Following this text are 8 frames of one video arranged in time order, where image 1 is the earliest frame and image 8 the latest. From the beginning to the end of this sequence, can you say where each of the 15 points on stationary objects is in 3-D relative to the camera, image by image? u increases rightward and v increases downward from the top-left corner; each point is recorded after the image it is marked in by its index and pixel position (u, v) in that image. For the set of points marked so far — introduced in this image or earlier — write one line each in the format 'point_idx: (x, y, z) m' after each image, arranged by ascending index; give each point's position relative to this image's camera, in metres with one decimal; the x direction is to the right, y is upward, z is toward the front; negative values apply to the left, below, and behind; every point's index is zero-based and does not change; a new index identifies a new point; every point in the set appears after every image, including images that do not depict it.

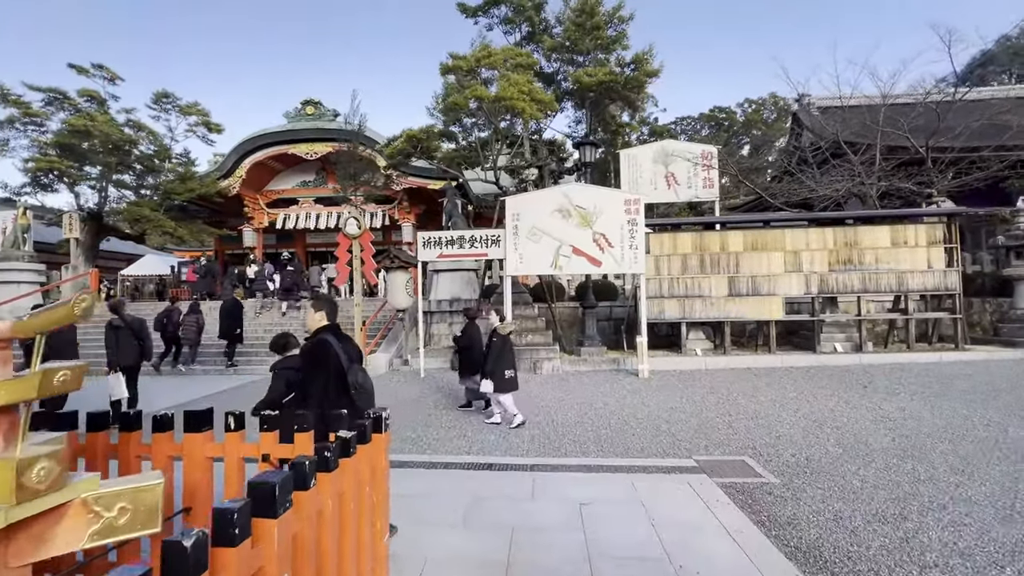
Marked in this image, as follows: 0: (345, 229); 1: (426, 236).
0: (-3.0, +1.1, +8.6) m
1: (-1.6, +0.9, +8.7) m
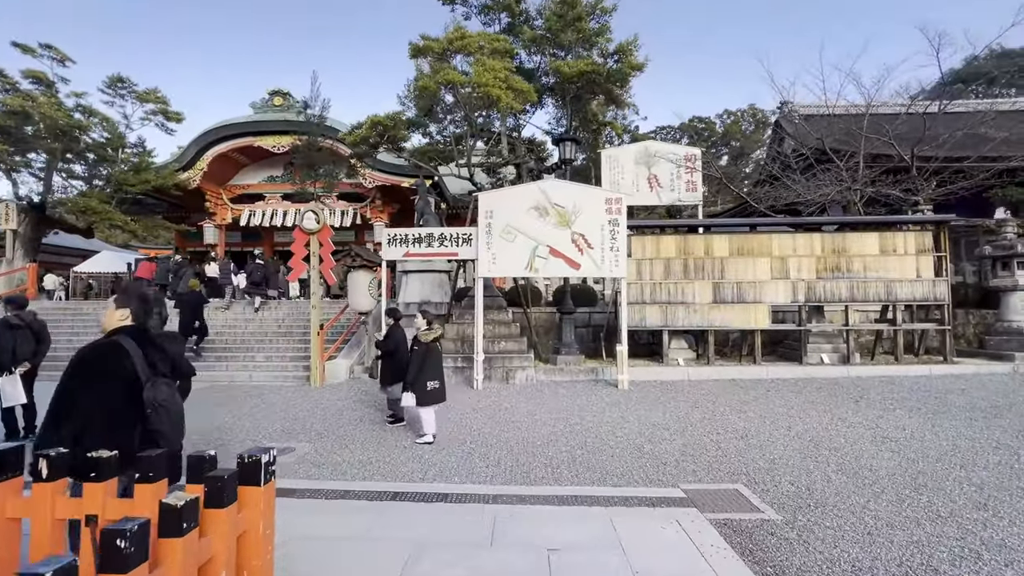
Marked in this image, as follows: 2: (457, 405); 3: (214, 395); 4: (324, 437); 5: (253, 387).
0: (-3.4, +1.1, +7.9) m
1: (-2.0, +0.9, +8.0) m
2: (-0.8, -1.6, +6.7) m
3: (-4.6, -1.6, +7.5) m
4: (-2.0, -1.6, +5.2) m
5: (-4.3, -1.6, +8.0) m
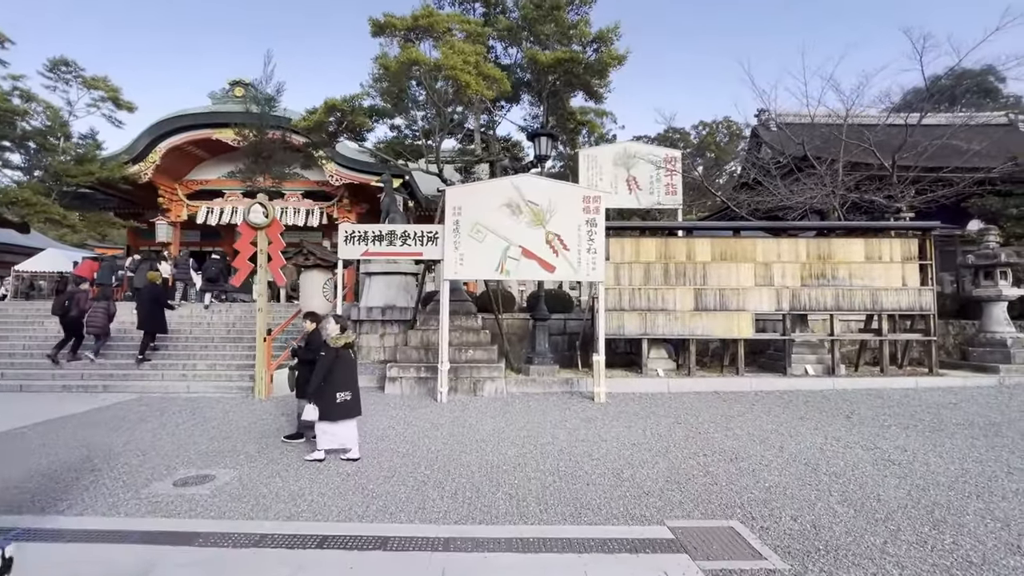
0: (-3.9, +1.0, +7.1) m
1: (-2.5, +0.9, +7.3) m
2: (-1.2, -1.7, +6.0) m
3: (-5.1, -1.6, +6.6) m
4: (-2.4, -1.6, +4.4) m
5: (-4.8, -1.6, +7.2) m
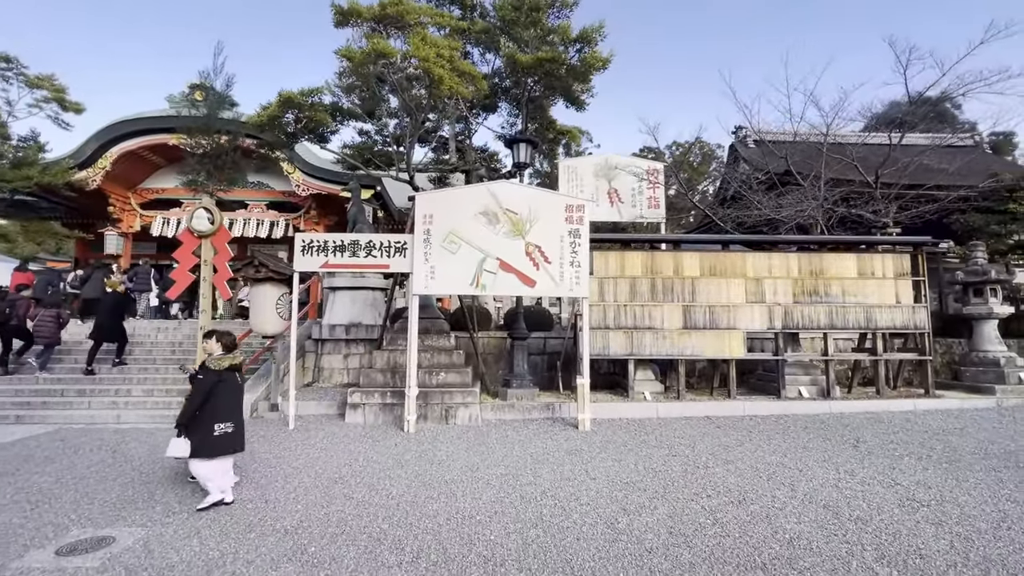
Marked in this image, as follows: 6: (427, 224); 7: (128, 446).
0: (-4.2, +0.8, +6.3) m
1: (-2.8, +0.7, +6.6) m
2: (-1.5, -1.8, +5.3) m
3: (-5.3, -1.8, +5.6) m
4: (-2.6, -1.7, +3.6) m
5: (-5.1, -1.8, +6.3) m
6: (-1.2, +0.8, +6.5) m
7: (-4.4, -1.8, +5.6) m
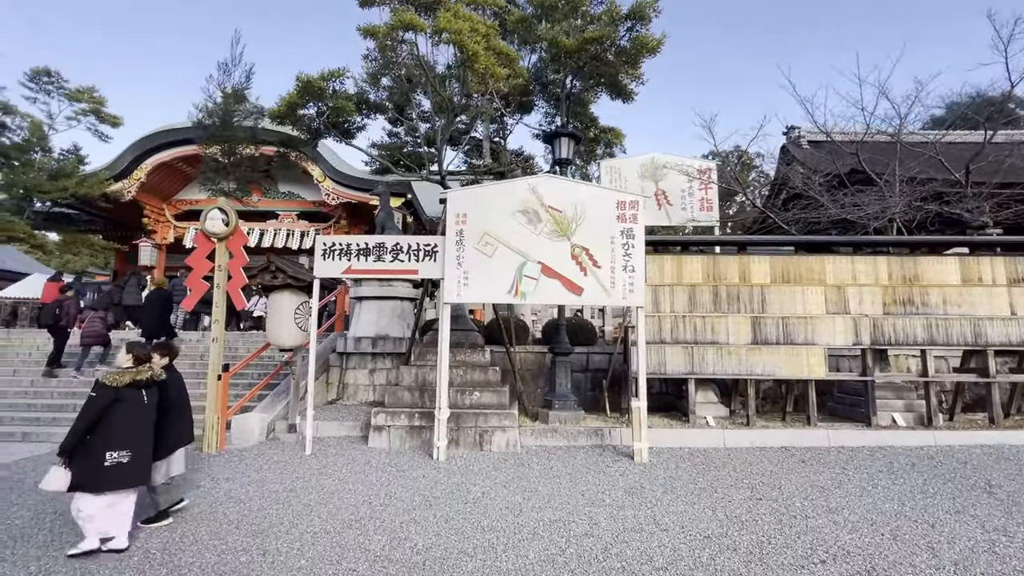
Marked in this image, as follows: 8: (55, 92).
0: (-3.7, +0.7, +5.8) m
1: (-2.3, +0.6, +6.0) m
2: (-1.0, -1.9, +4.5) m
3: (-4.9, -1.9, +5.1) m
4: (-2.2, -1.7, +2.9) m
5: (-4.6, -1.9, +5.7) m
6: (-0.6, +0.7, +5.8) m
7: (-3.9, -1.9, +5.0) m
8: (-12.1, +5.2, +12.9) m
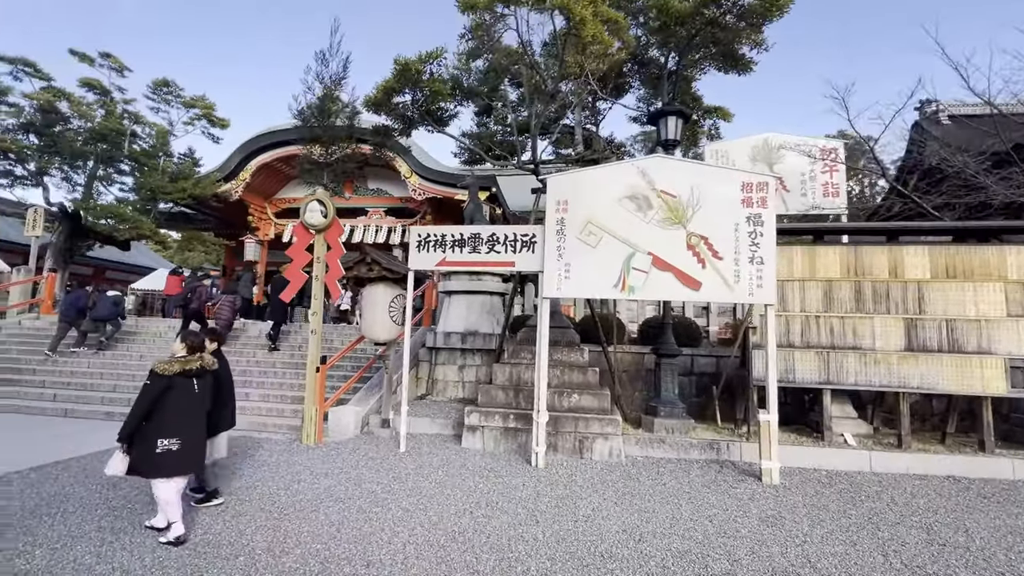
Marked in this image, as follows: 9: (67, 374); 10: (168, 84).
0: (-2.5, +0.8, +5.8) m
1: (-1.0, +0.7, +5.8) m
2: (-0.1, -1.8, +4.1) m
3: (-3.8, -1.8, +5.3) m
4: (-1.5, -1.6, +2.8) m
5: (-3.4, -1.8, +5.9) m
6: (+0.5, +0.8, +5.4) m
7: (-2.9, -1.8, +5.0) m
8: (-9.7, +5.4, +14.0) m
9: (-7.5, -1.5, +8.2) m
10: (-9.9, +5.9, +14.0) m
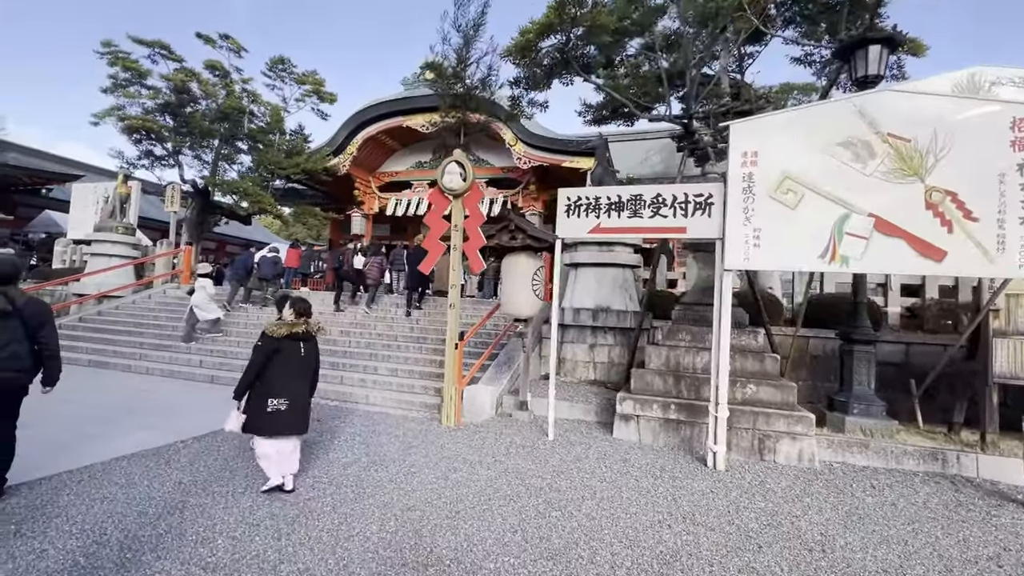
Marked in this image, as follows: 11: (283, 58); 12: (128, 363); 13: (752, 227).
0: (-0.8, +1.2, +5.3) m
1: (+0.6, +1.0, +5.1) m
2: (+1.3, -1.6, +3.4) m
3: (-2.1, -1.5, +5.2) m
4: (-0.3, -1.5, +2.3) m
5: (-1.7, -1.5, +5.7) m
6: (+2.1, +1.1, +4.4) m
7: (-1.3, -1.5, +4.8) m
8: (-6.6, +6.2, +14.3) m
9: (-5.4, -0.9, +8.6) m
10: (-6.8, +6.7, +14.3) m
11: (-6.8, +6.8, +14.3) m
12: (-6.2, -1.2, +7.8) m
13: (+2.2, +0.6, +4.4) m
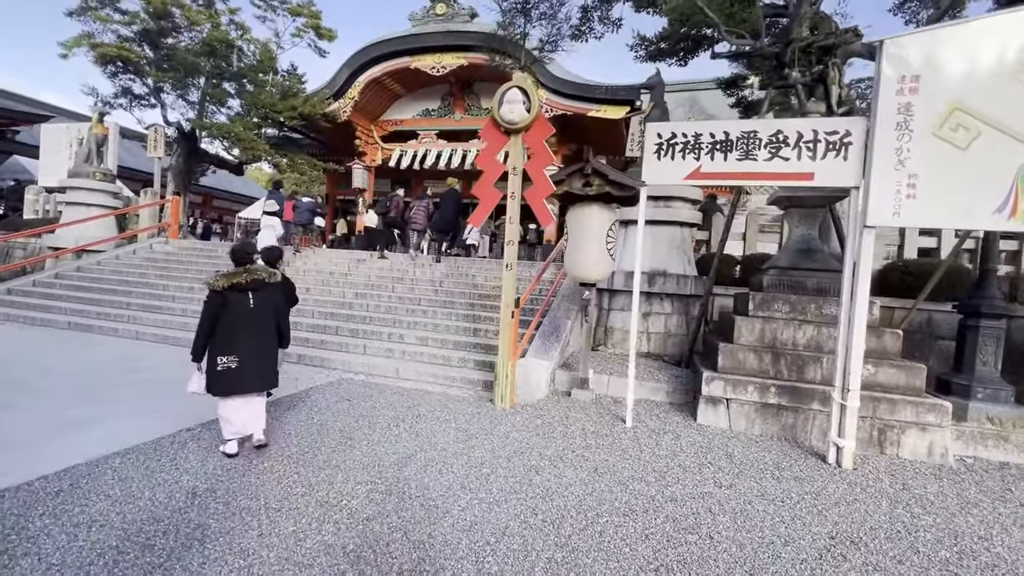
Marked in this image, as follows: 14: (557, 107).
0: (-0.1, +1.6, +4.3) m
1: (+1.3, +1.3, +4.1) m
2: (+2.0, -1.4, +2.7) m
3: (-1.5, -1.0, +4.4) m
4: (+0.4, -1.3, +1.5) m
5: (-1.1, -1.0, +4.8) m
6: (+2.8, +1.4, +3.5) m
7: (-0.7, -1.1, +3.9) m
8: (-6.1, +7.4, +12.8) m
9: (-4.8, -0.2, +7.6) m
10: (-6.2, +7.8, +12.7) m
11: (-6.2, +7.9, +12.7) m
12: (-5.6, -0.5, +6.8) m
13: (+2.8, +0.8, +3.5) m
14: (+1.1, +4.4, +11.6) m
